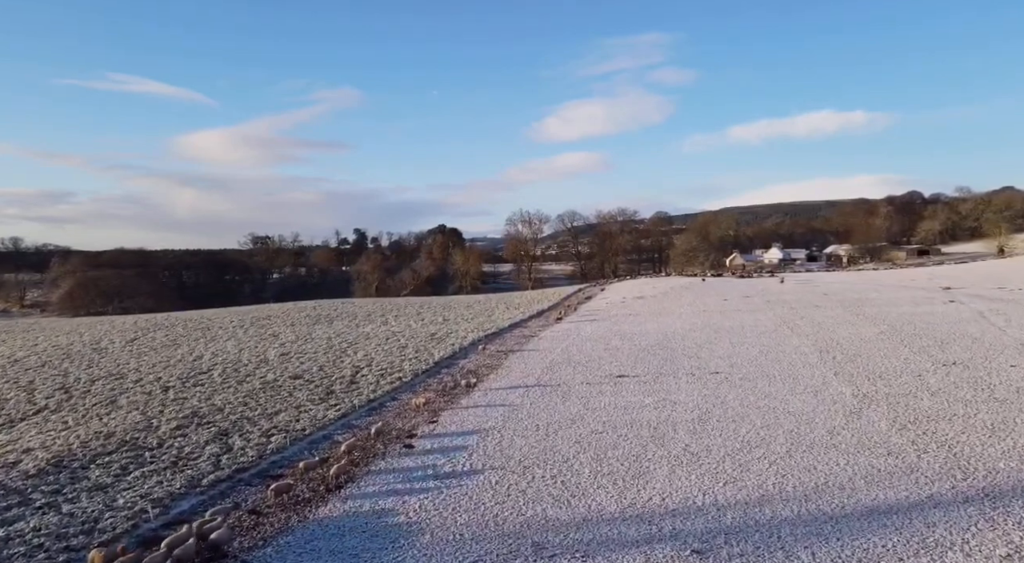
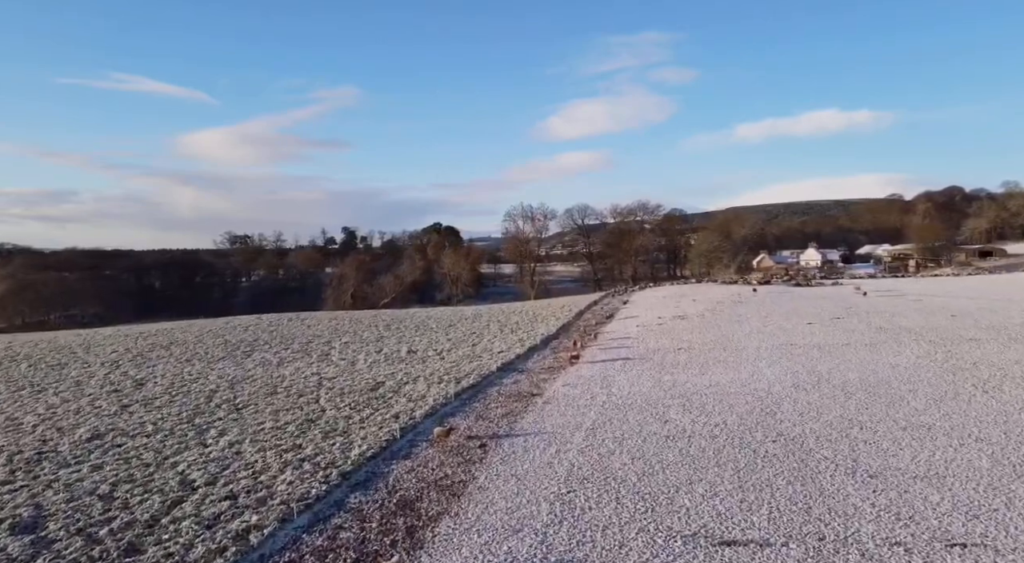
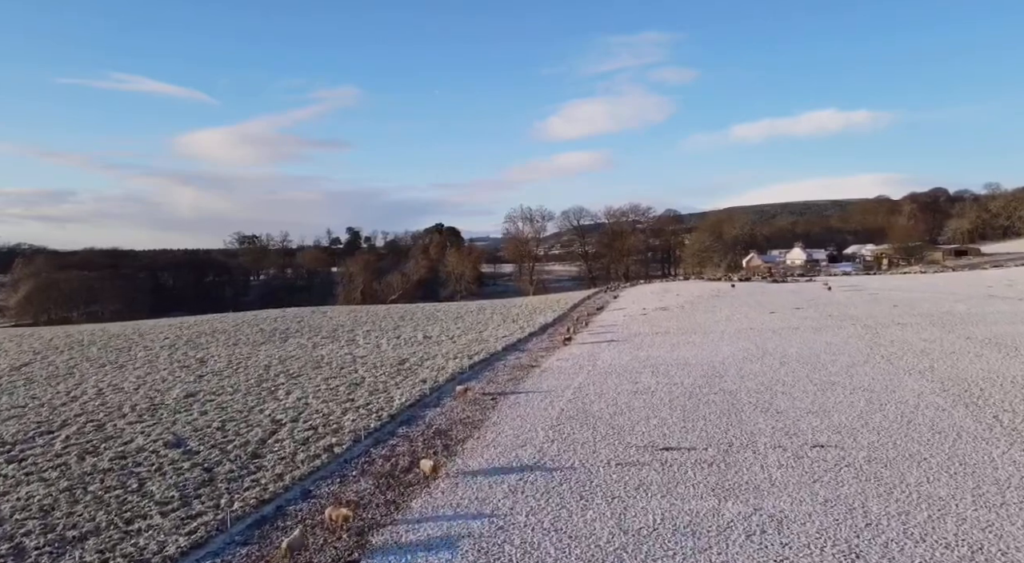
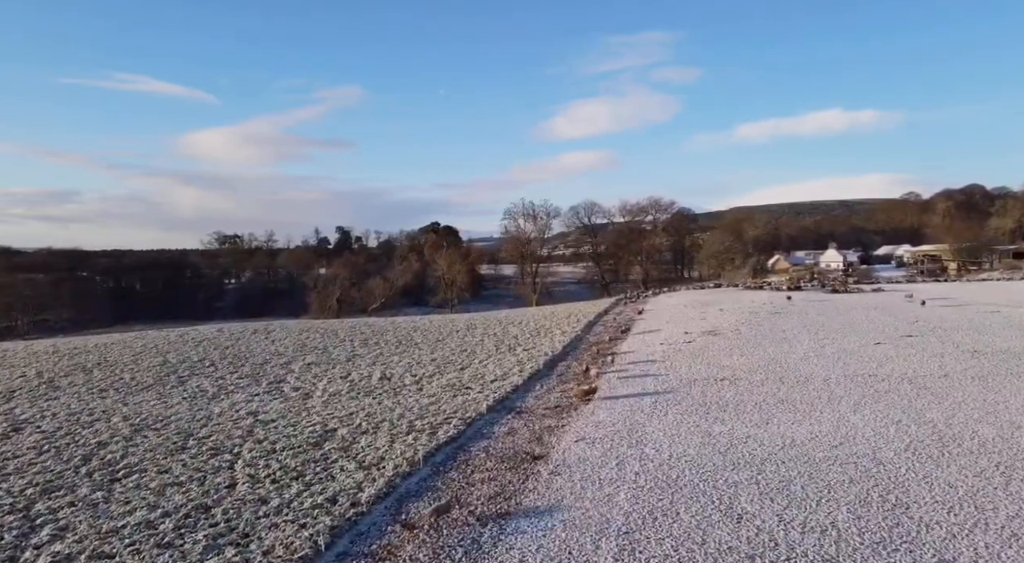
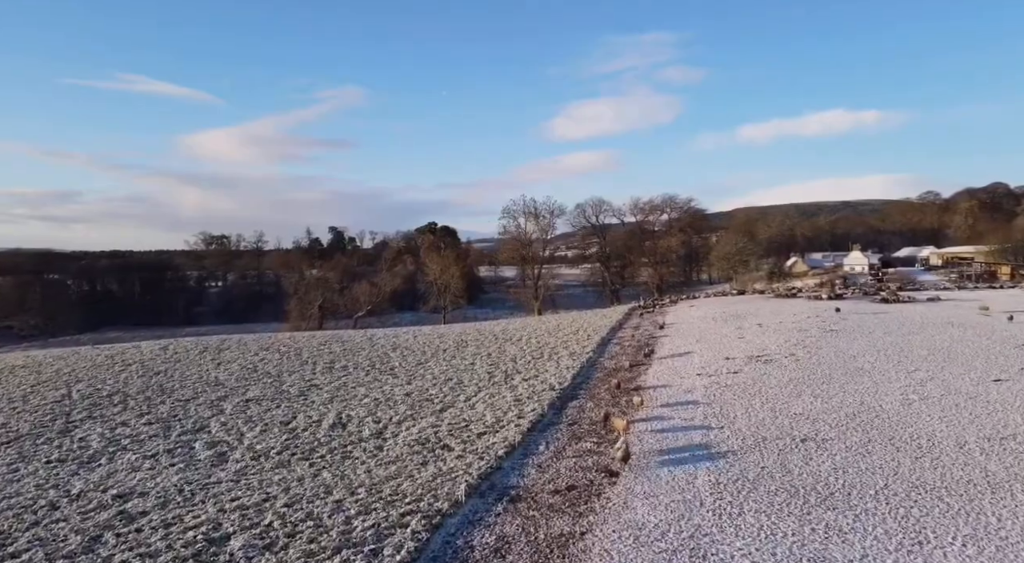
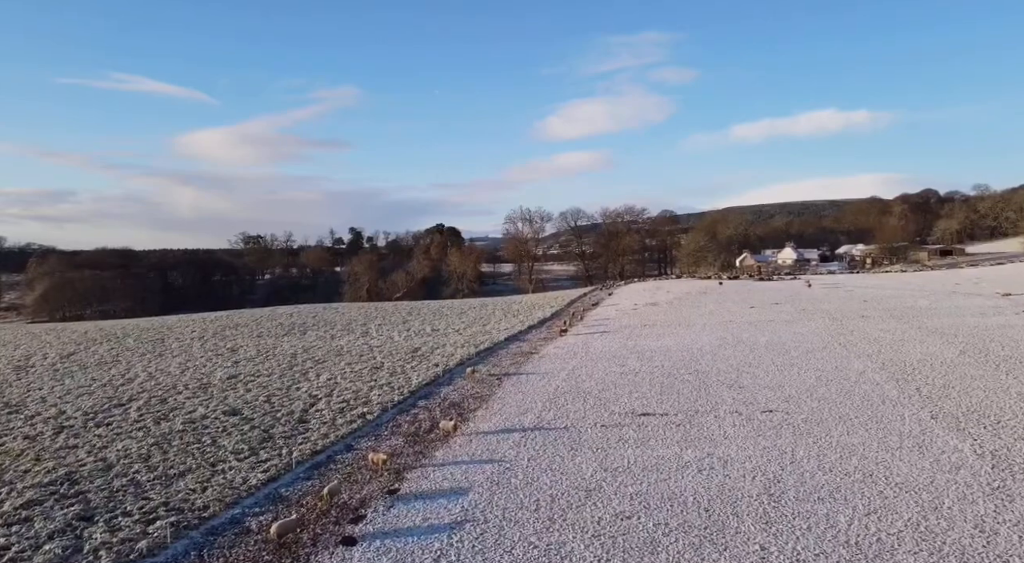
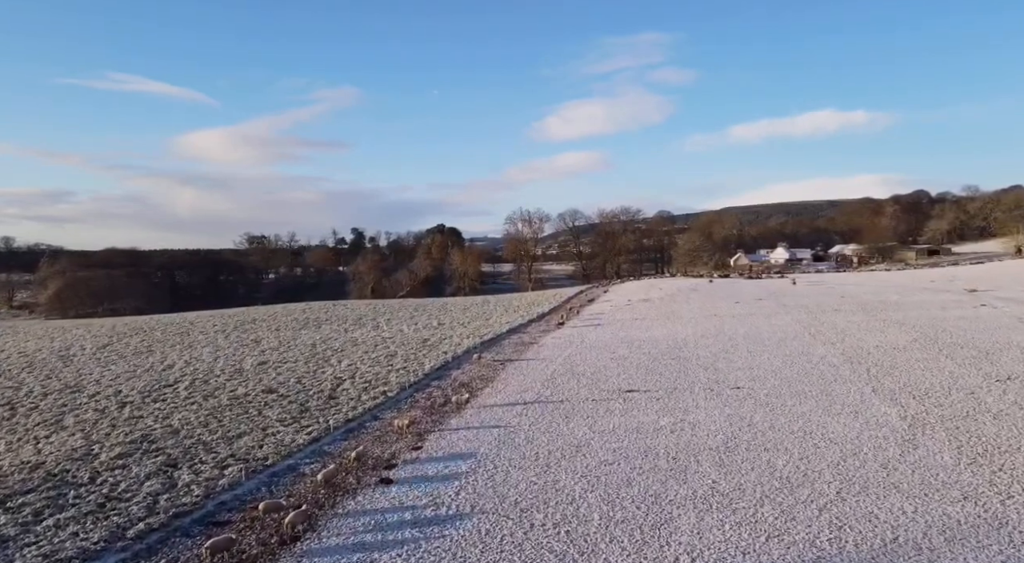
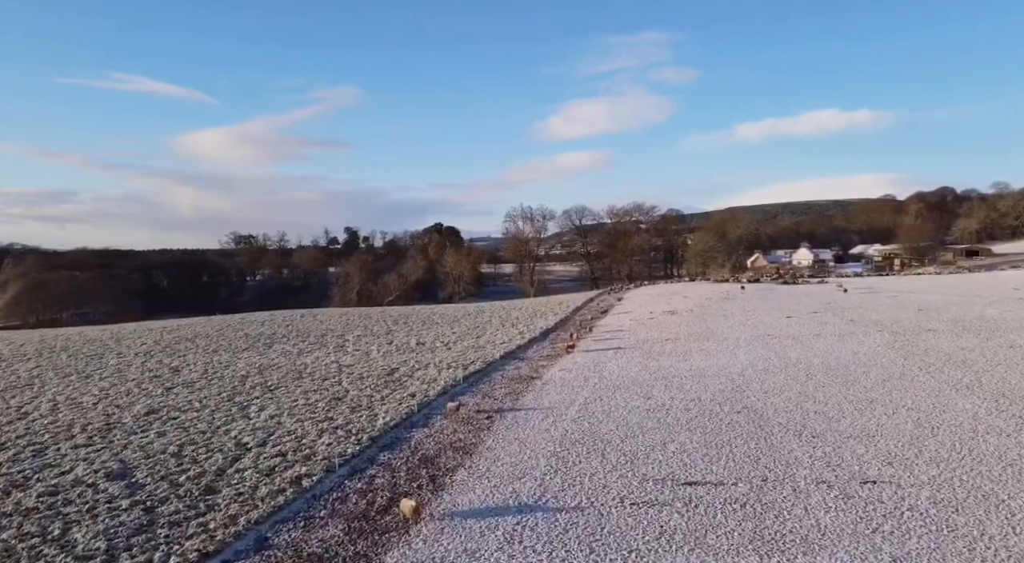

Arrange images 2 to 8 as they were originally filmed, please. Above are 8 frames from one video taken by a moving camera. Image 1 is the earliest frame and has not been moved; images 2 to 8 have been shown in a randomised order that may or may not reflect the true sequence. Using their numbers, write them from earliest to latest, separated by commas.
7, 6, 3, 8, 2, 4, 5
